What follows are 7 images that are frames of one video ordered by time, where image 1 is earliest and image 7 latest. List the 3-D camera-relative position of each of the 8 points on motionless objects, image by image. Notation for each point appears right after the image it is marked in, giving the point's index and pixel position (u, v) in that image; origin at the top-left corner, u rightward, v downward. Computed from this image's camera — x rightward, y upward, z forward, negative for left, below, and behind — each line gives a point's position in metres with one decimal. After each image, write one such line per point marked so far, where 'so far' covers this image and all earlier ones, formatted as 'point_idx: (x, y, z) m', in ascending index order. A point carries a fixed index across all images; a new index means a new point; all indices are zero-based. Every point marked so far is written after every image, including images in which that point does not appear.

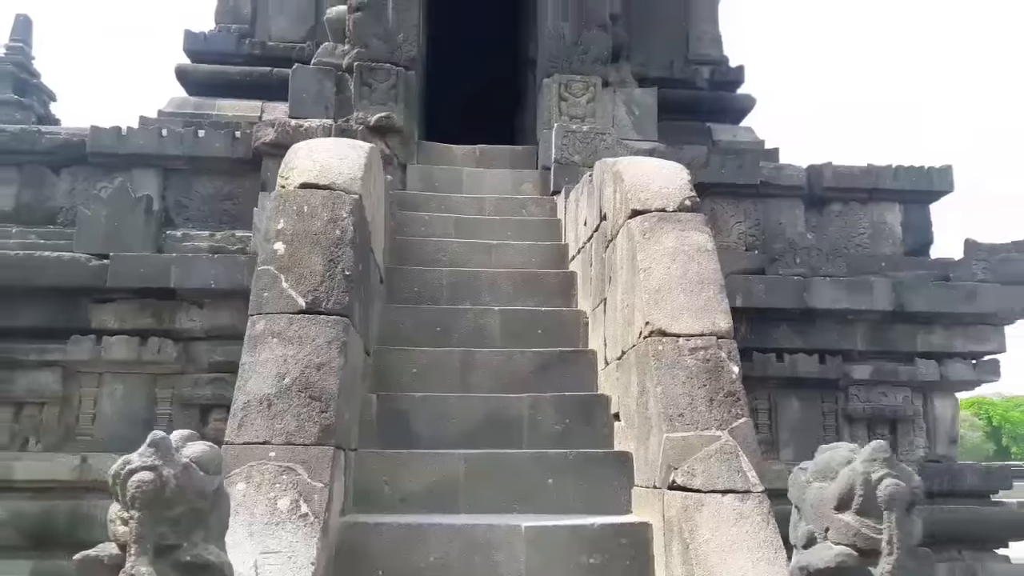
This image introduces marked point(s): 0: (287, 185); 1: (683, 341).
0: (-0.8, +0.4, +2.7) m
1: (+0.5, -0.2, +2.4) m
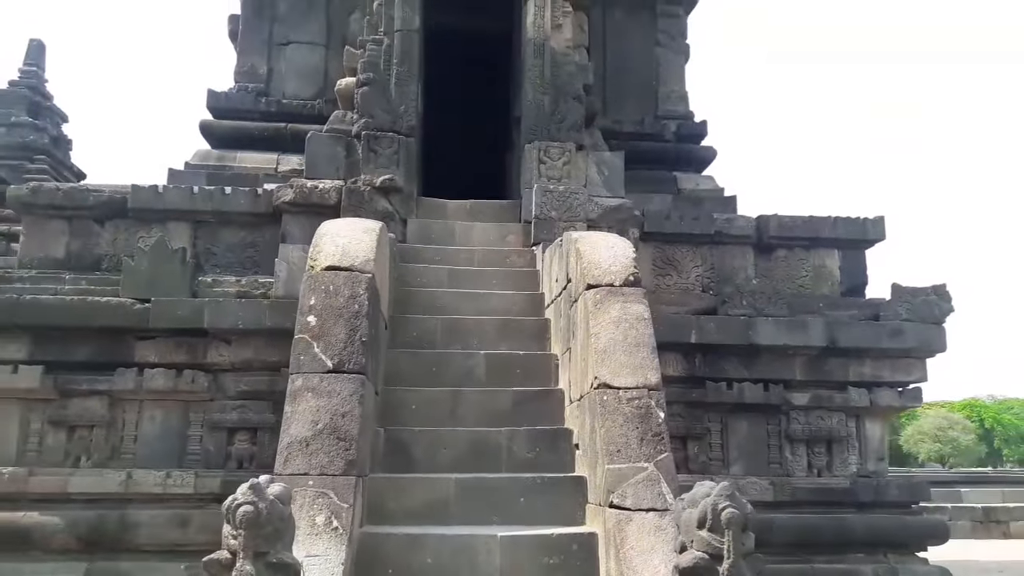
0: (-0.9, +0.1, +3.4) m
1: (+0.4, -0.4, +3.1) m
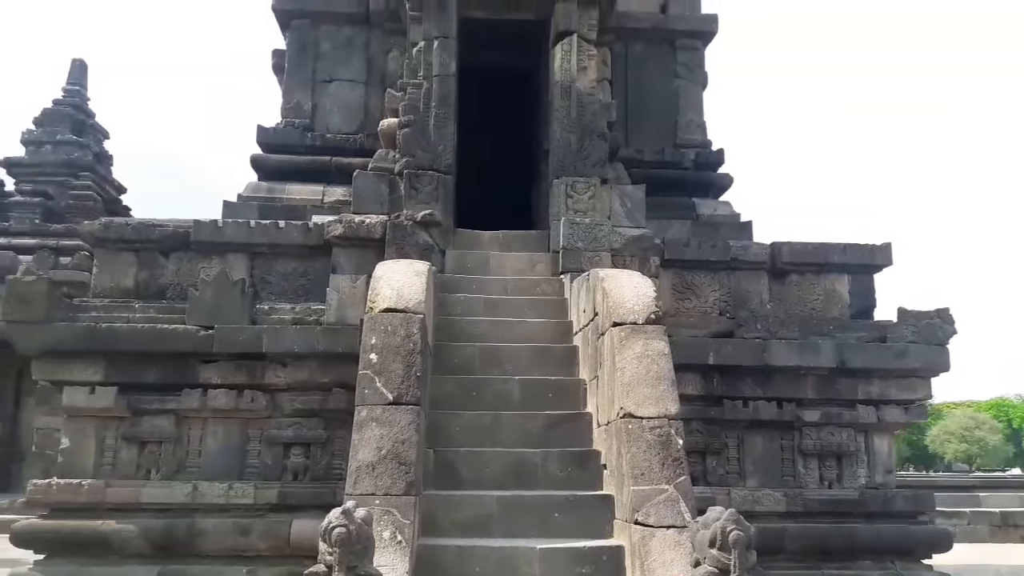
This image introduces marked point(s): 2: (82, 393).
0: (-0.7, -0.1, +3.8) m
1: (+0.6, -0.6, +3.5) m
2: (-3.0, -0.7, +5.4) m
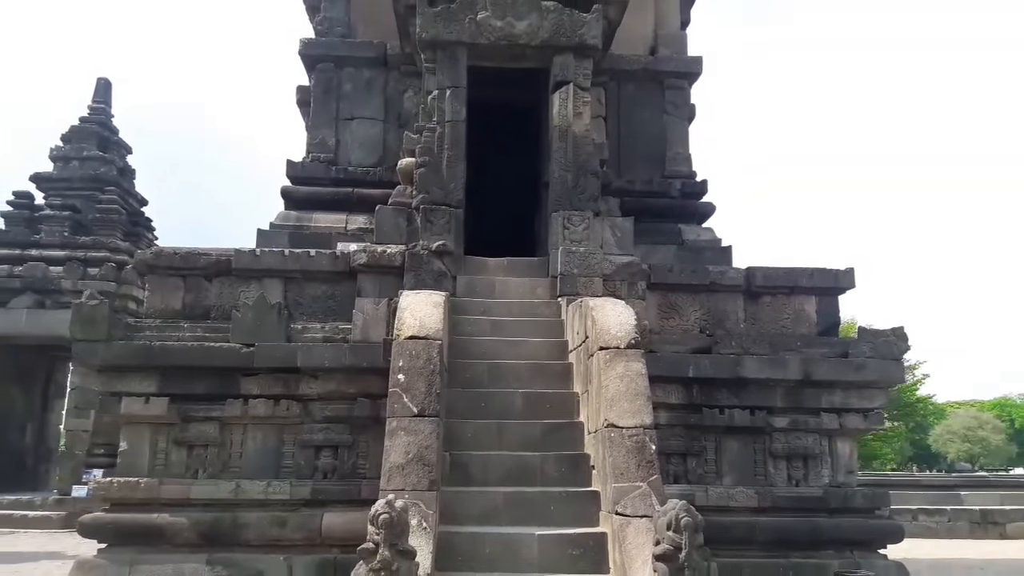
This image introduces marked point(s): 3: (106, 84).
0: (-0.7, -0.3, +4.6) m
1: (+0.6, -0.8, +4.3) m
2: (-3.0, -0.9, +6.2) m
3: (-8.7, +4.4, +16.4) m
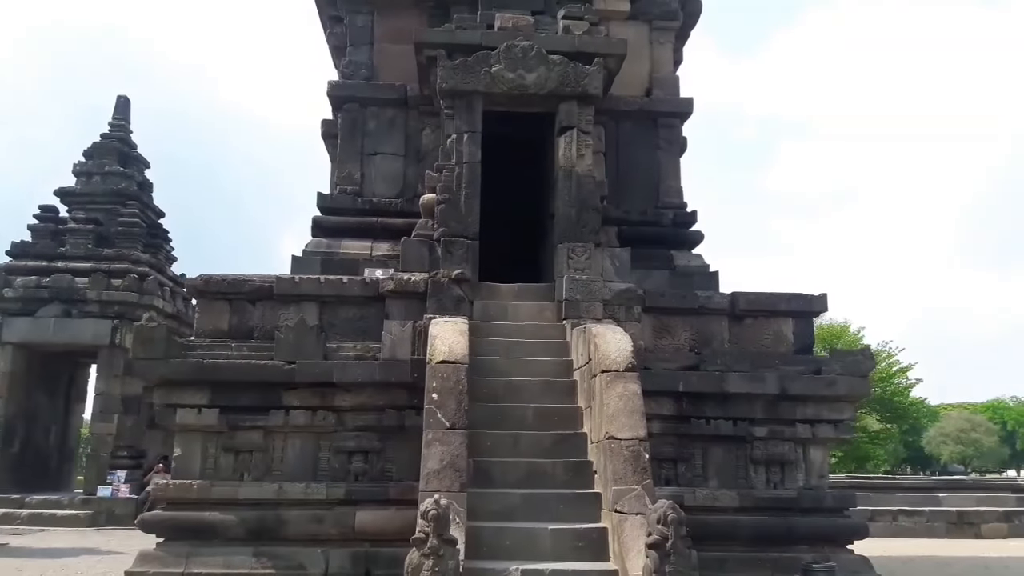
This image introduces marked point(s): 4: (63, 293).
0: (-0.6, -0.5, +5.4) m
1: (+0.7, -1.0, +5.1) m
2: (-2.9, -1.1, +6.9) m
3: (-8.7, +4.2, +17.2) m
4: (-8.7, -0.1, +14.8) m
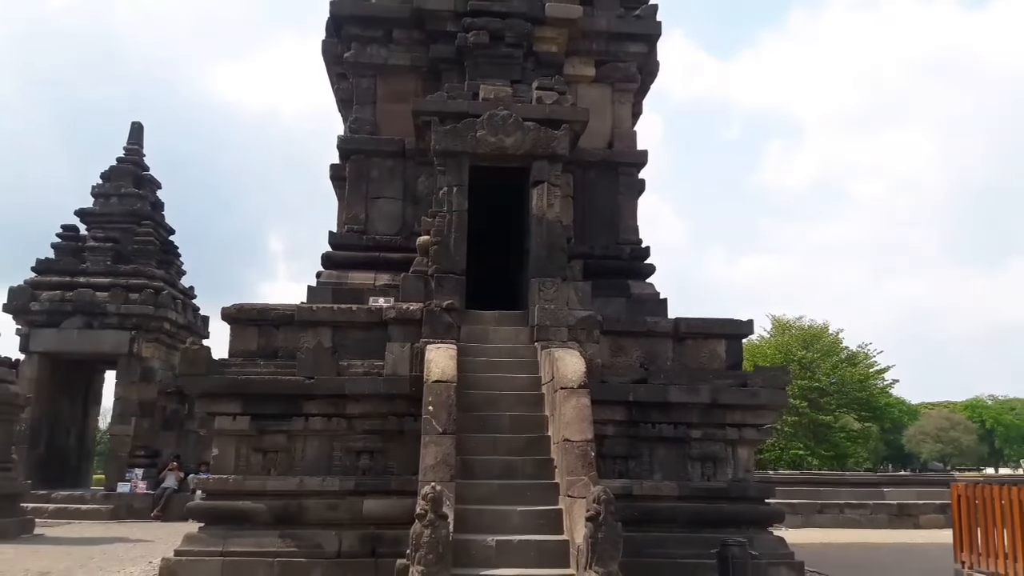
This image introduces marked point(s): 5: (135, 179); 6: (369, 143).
0: (-0.8, -0.8, +6.9) m
1: (+0.5, -1.3, +6.6) m
2: (-3.1, -1.4, +8.4) m
3: (-9.1, +3.9, +18.6) m
4: (-9.0, -0.4, +16.1) m
5: (-9.0, +2.6, +18.3) m
6: (-1.9, +1.9, +10.1) m
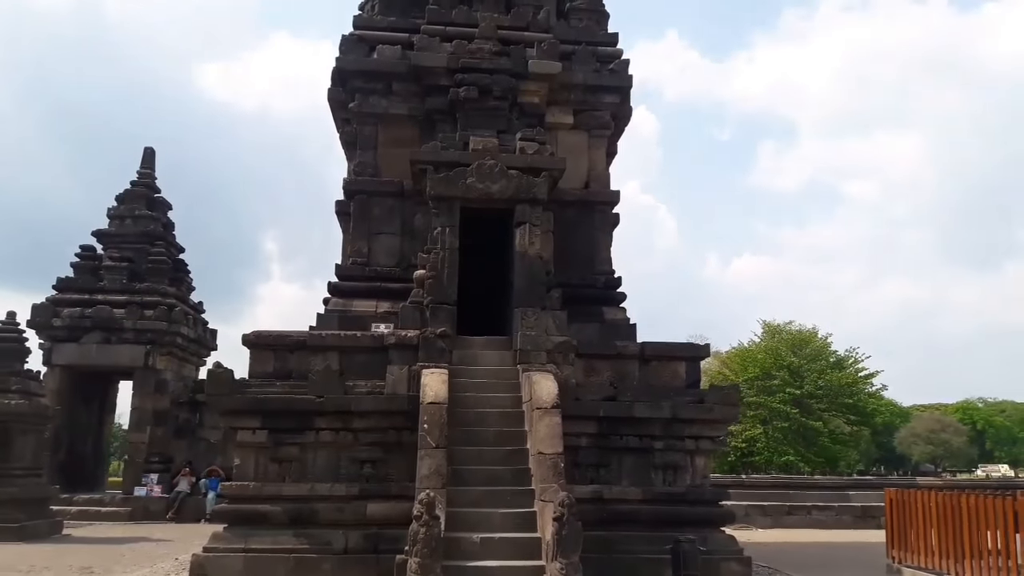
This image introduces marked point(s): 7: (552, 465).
0: (-0.9, -1.2, +8.1) m
1: (+0.4, -1.7, +7.8) m
2: (-3.3, -1.8, +9.6) m
3: (-9.3, +3.5, +19.8) m
4: (-9.2, -0.8, +17.3) m
5: (-9.3, +2.2, +19.5) m
6: (-2.1, +1.5, +11.3) m
7: (+0.4, -1.8, +7.8) m
